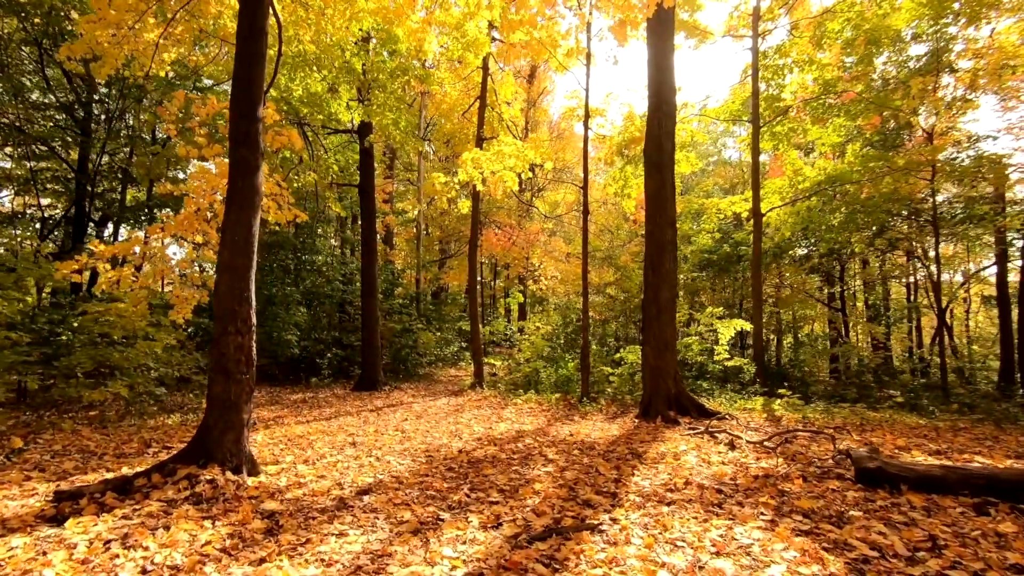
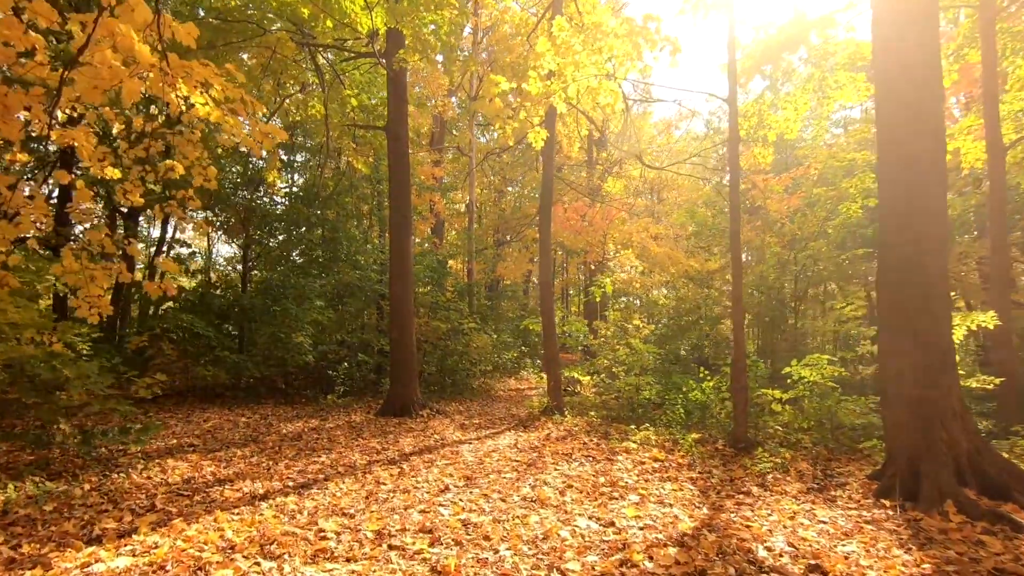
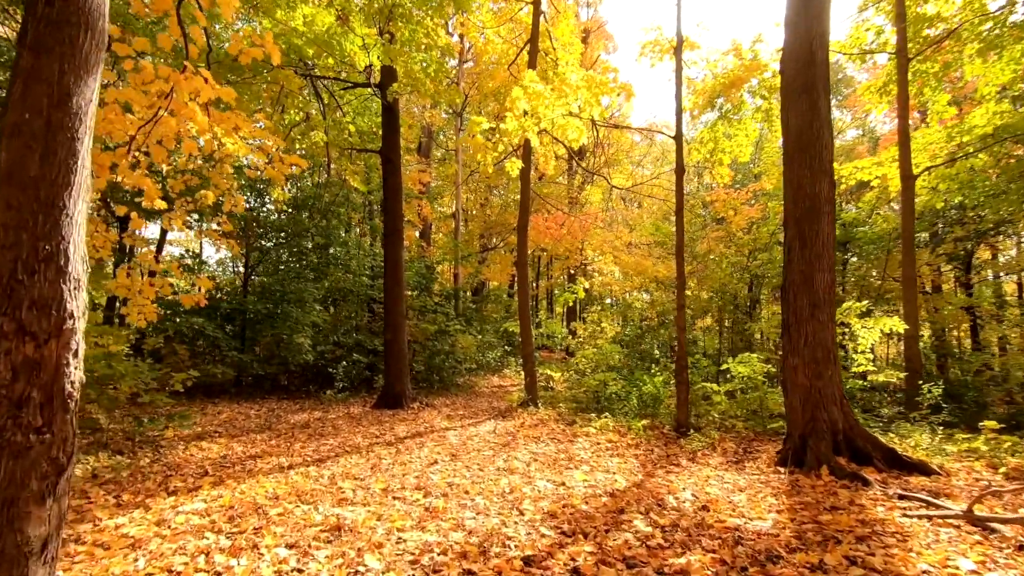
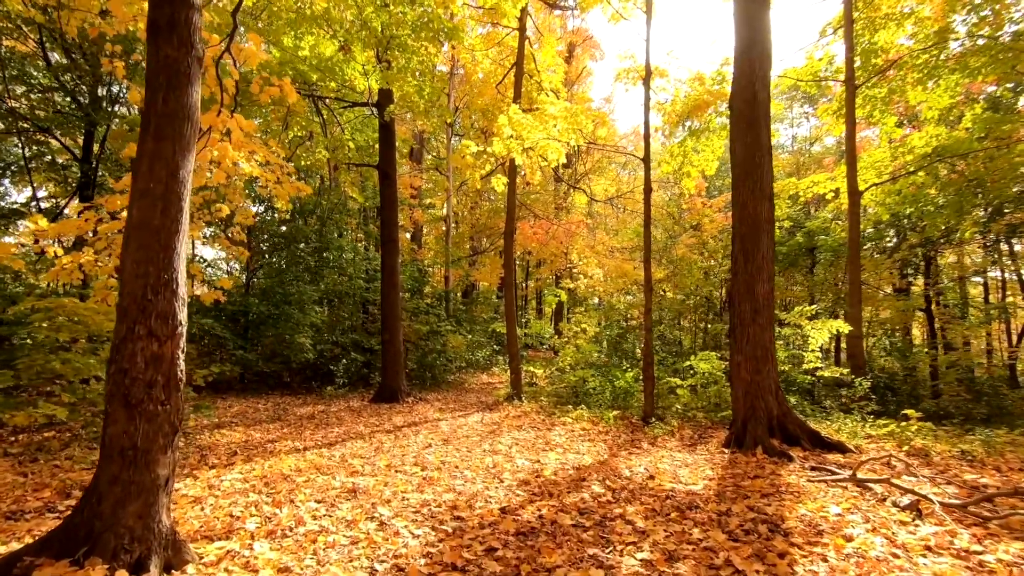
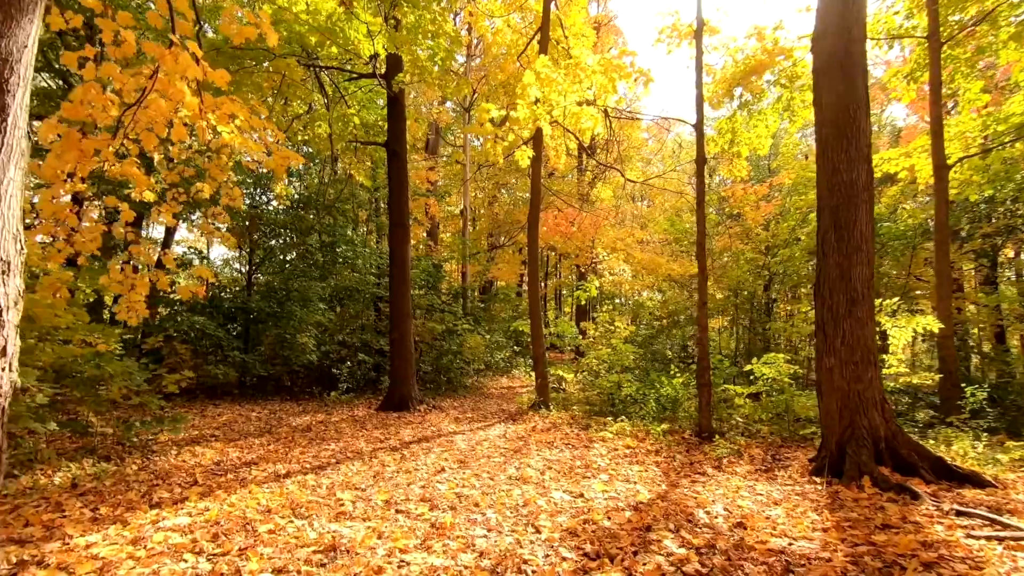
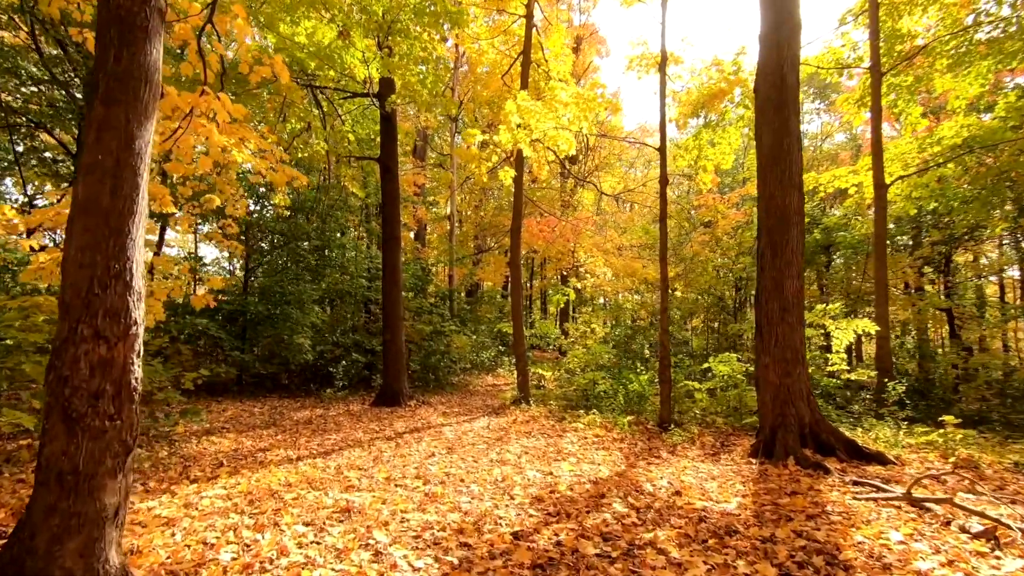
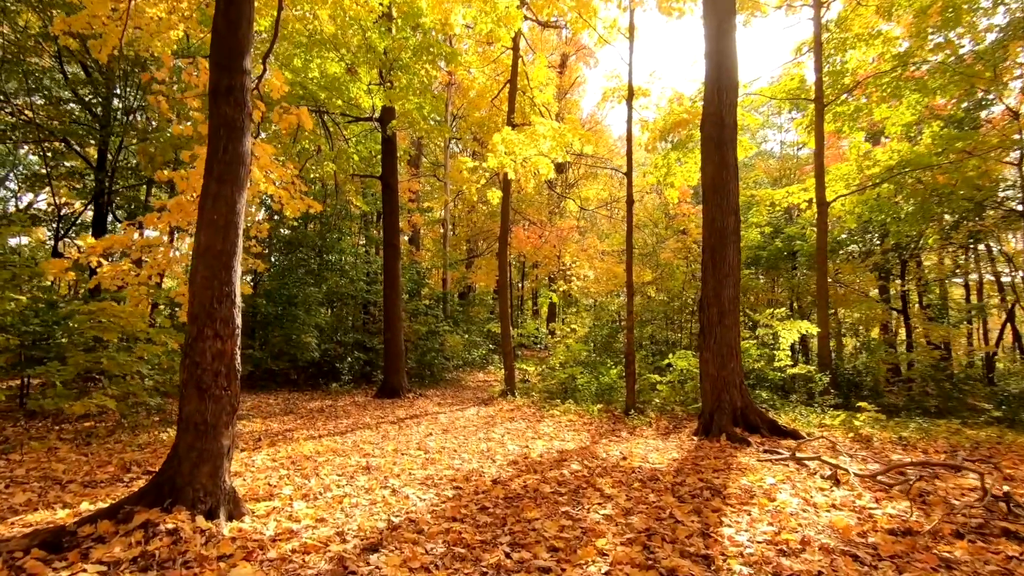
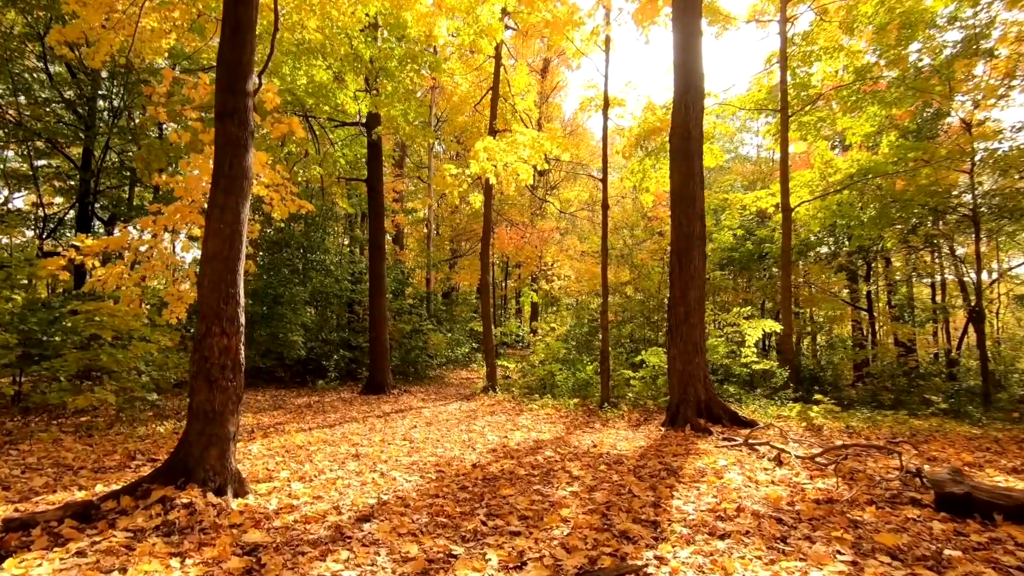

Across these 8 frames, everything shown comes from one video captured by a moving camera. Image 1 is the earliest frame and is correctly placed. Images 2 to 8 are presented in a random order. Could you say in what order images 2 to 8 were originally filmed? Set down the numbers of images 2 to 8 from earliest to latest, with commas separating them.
8, 7, 4, 6, 3, 5, 2
